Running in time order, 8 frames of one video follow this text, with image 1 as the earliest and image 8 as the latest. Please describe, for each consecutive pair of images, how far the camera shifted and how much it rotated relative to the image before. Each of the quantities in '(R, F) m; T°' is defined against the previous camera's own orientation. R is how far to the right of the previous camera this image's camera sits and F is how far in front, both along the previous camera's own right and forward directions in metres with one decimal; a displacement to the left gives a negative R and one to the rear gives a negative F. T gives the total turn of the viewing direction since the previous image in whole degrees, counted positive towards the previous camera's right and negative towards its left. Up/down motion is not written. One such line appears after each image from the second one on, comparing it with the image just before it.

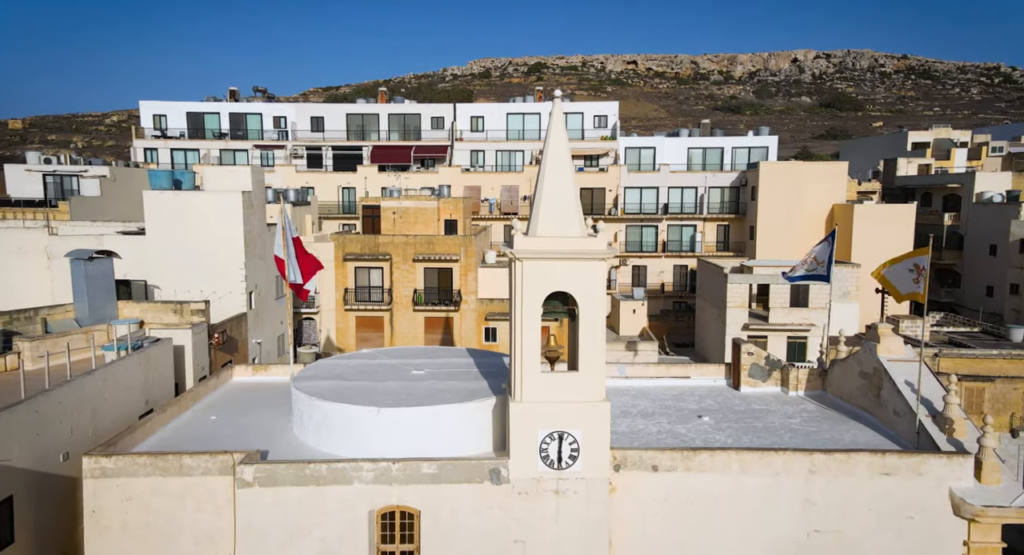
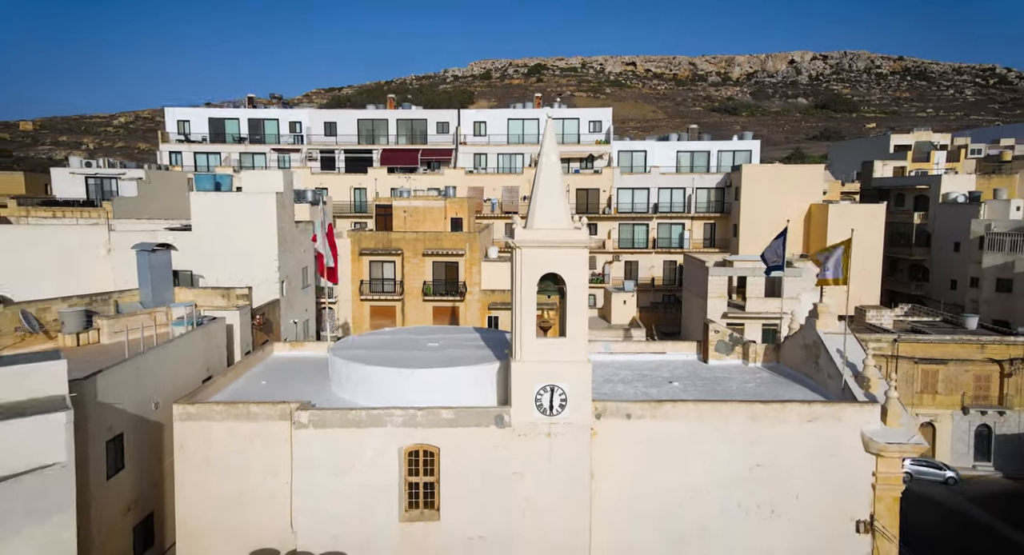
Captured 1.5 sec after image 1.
(0.0, -3.0) m; 0°
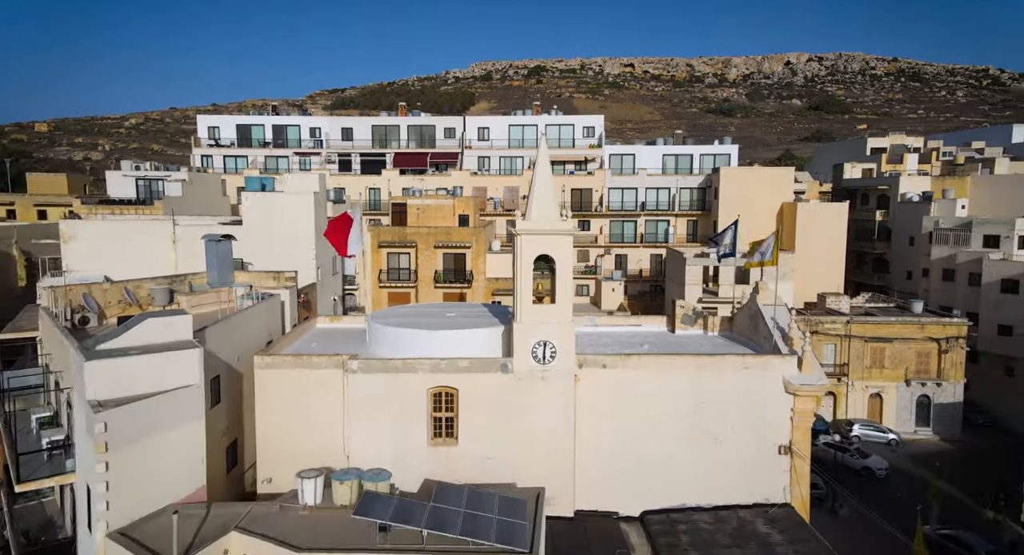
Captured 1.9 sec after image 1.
(0.0, -4.5) m; 0°
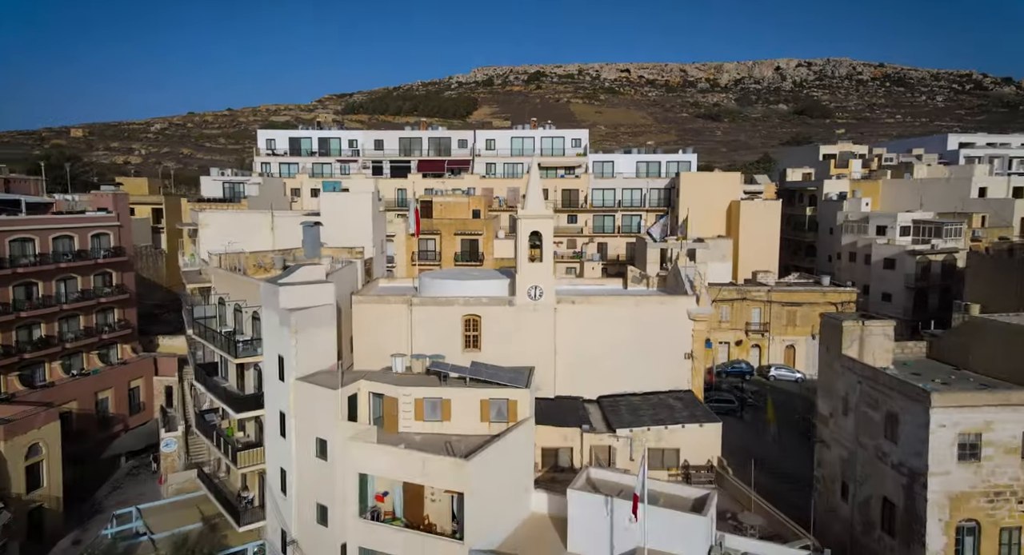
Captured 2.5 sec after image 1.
(-0.1, -11.3) m; 0°
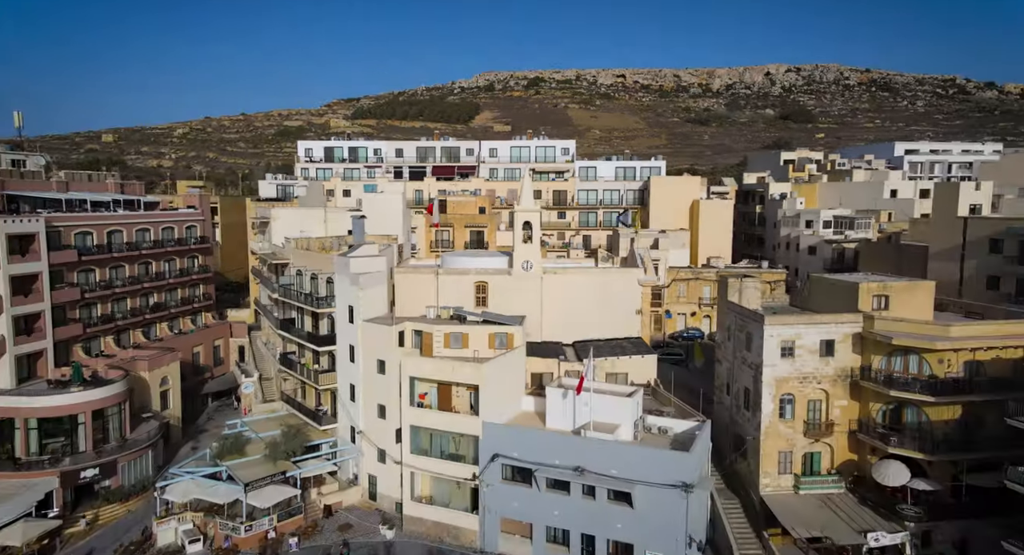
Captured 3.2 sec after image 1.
(+0.2, -11.5) m; 0°
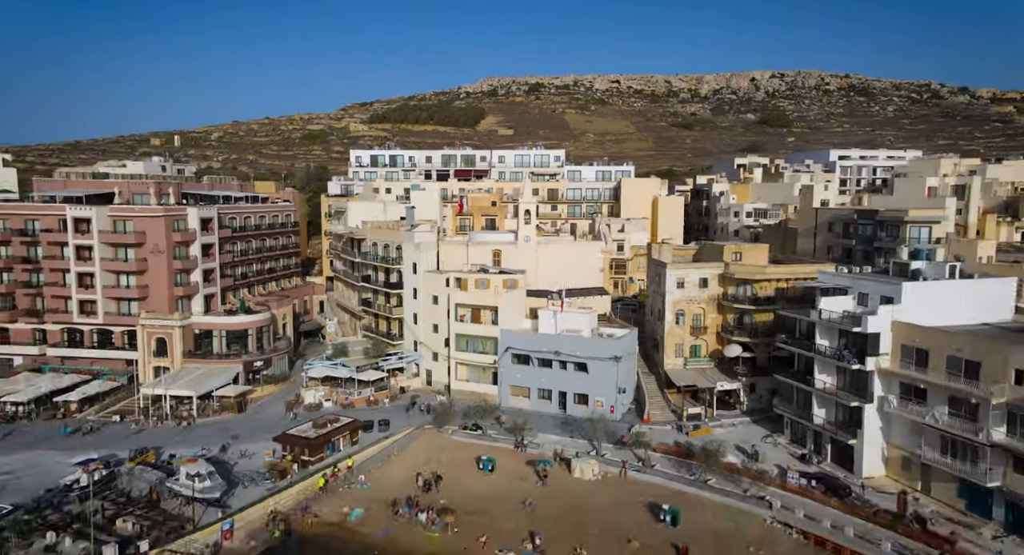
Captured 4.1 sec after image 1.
(-0.4, -20.8) m; 0°
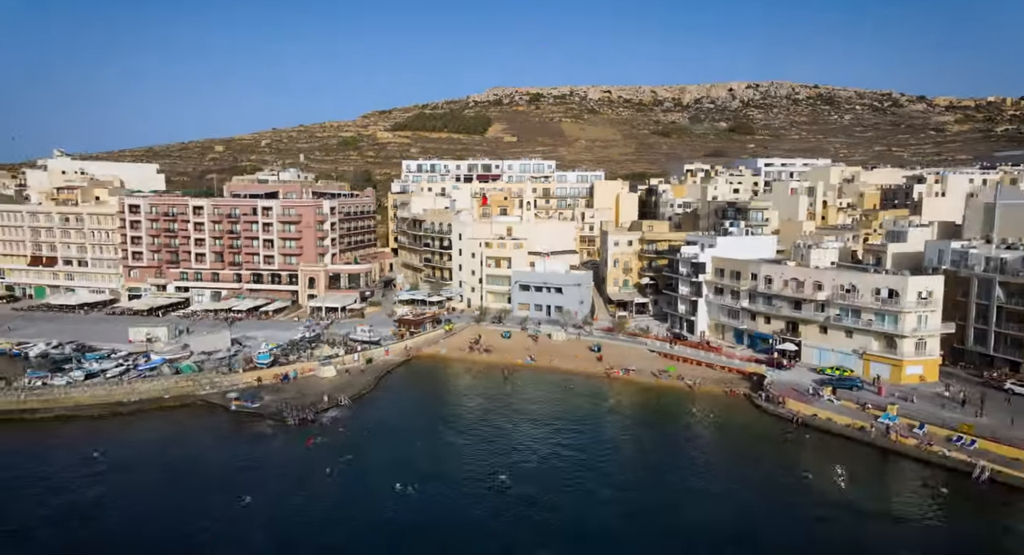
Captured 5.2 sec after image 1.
(-0.8, -36.4) m; 0°
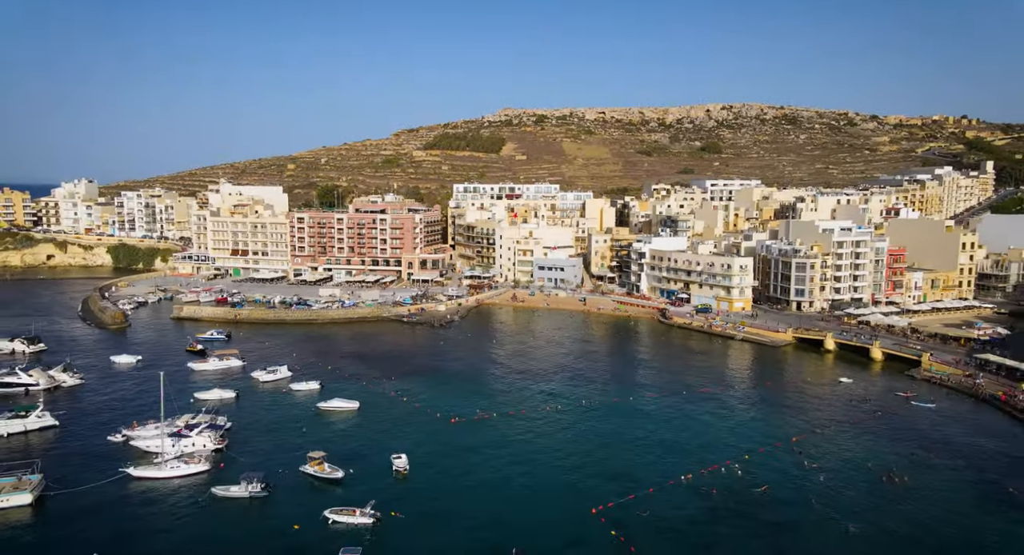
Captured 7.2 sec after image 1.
(-4.4, -55.0) m; 0°
